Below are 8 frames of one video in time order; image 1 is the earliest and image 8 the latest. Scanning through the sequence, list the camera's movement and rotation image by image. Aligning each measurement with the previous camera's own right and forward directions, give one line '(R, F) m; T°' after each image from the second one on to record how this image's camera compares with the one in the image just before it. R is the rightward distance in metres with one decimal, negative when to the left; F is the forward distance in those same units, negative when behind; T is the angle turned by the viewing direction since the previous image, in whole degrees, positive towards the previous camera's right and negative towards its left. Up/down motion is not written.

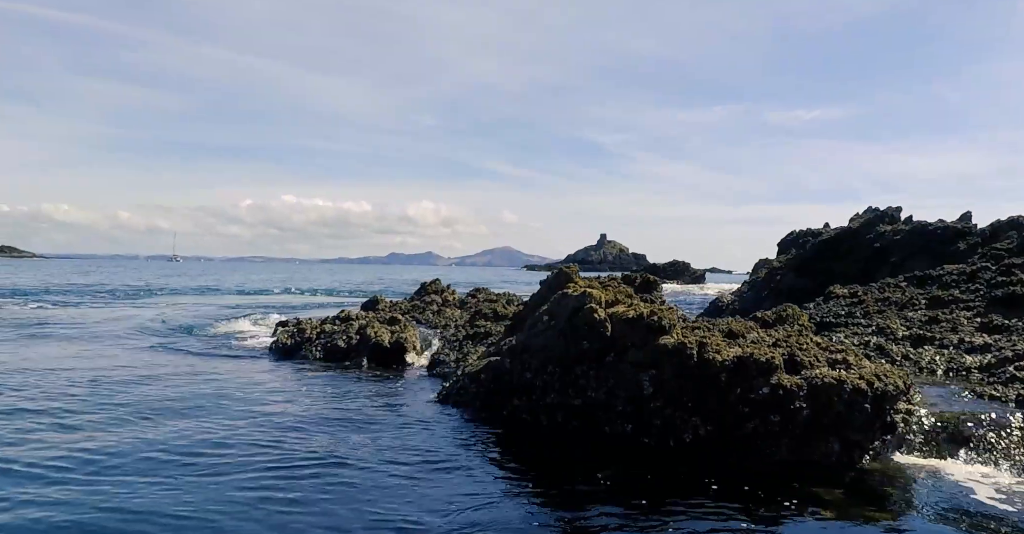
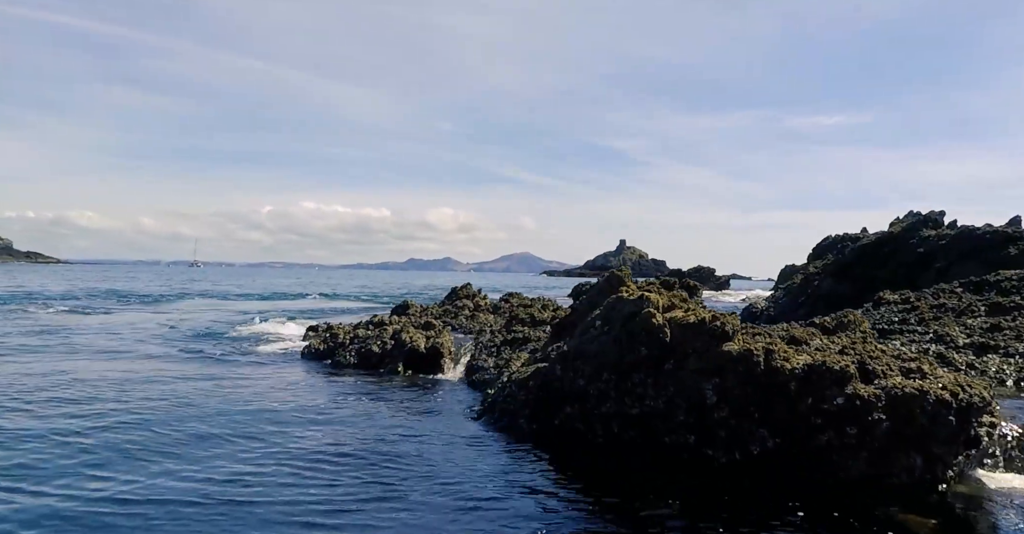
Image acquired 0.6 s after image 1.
(-0.5, +0.5) m; -1°
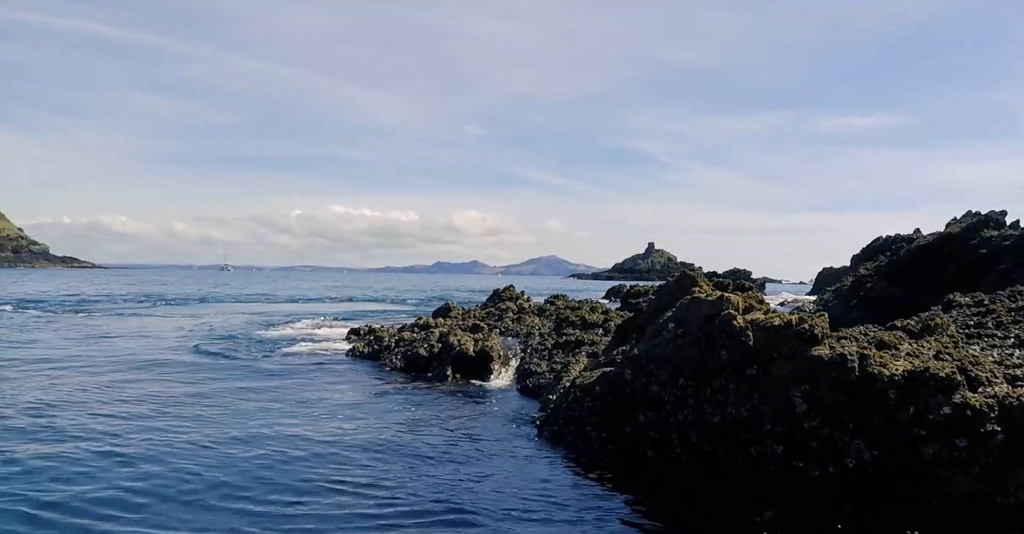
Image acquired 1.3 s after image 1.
(-0.6, +0.6) m; -2°
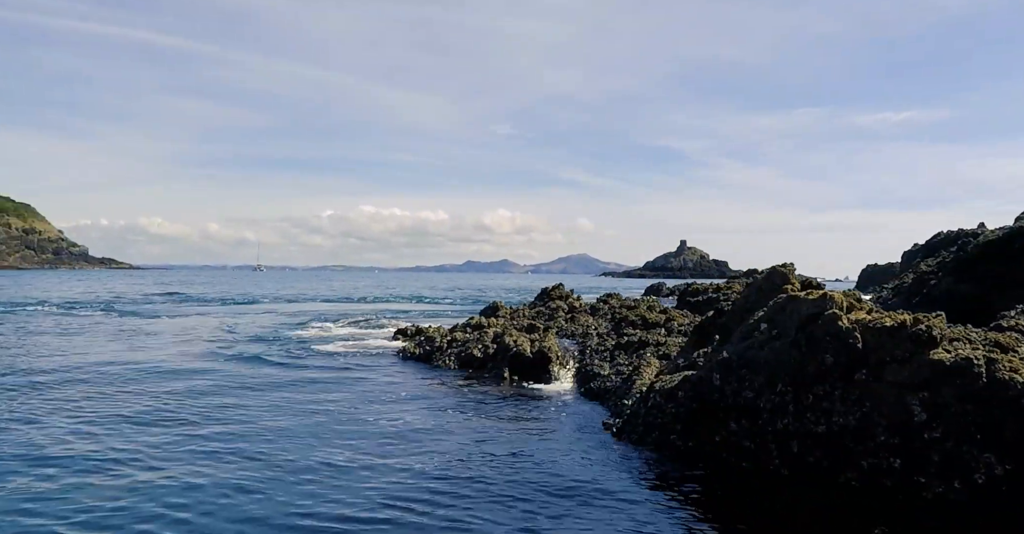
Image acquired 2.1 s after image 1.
(-0.7, +0.8) m; -2°
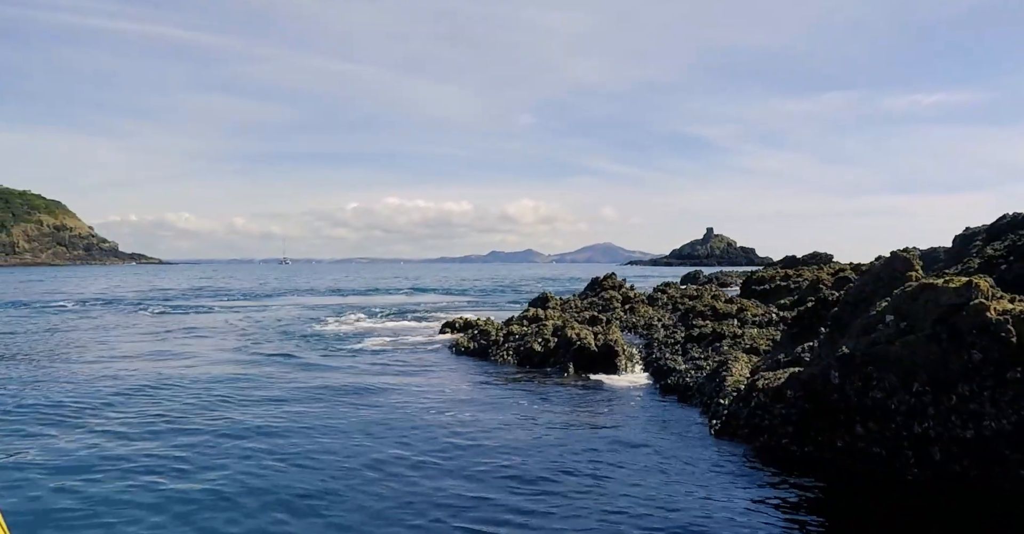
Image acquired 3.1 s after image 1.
(-0.9, +1.0) m; -2°
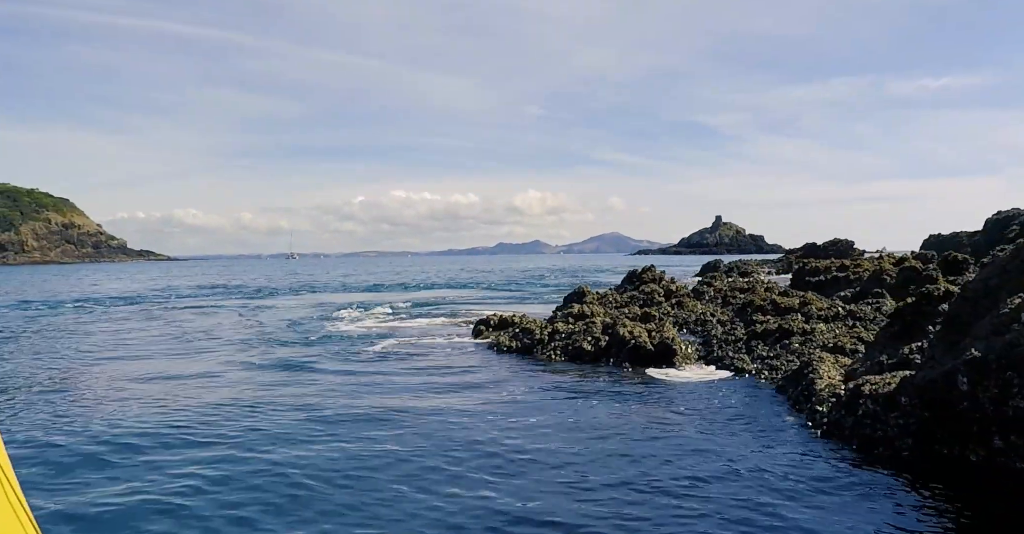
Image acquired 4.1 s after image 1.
(-0.9, +1.0) m; -1°
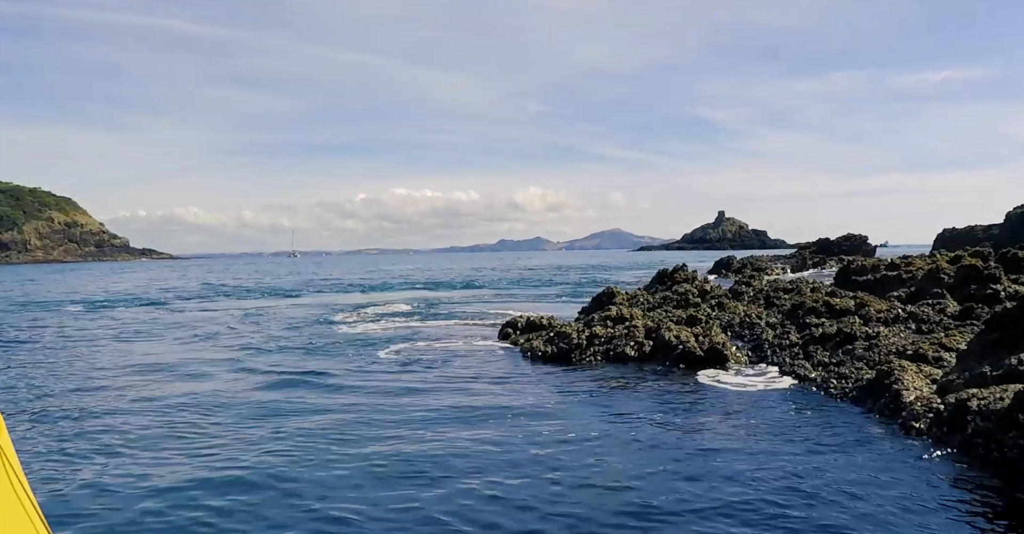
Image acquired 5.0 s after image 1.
(-0.8, +0.9) m; 0°
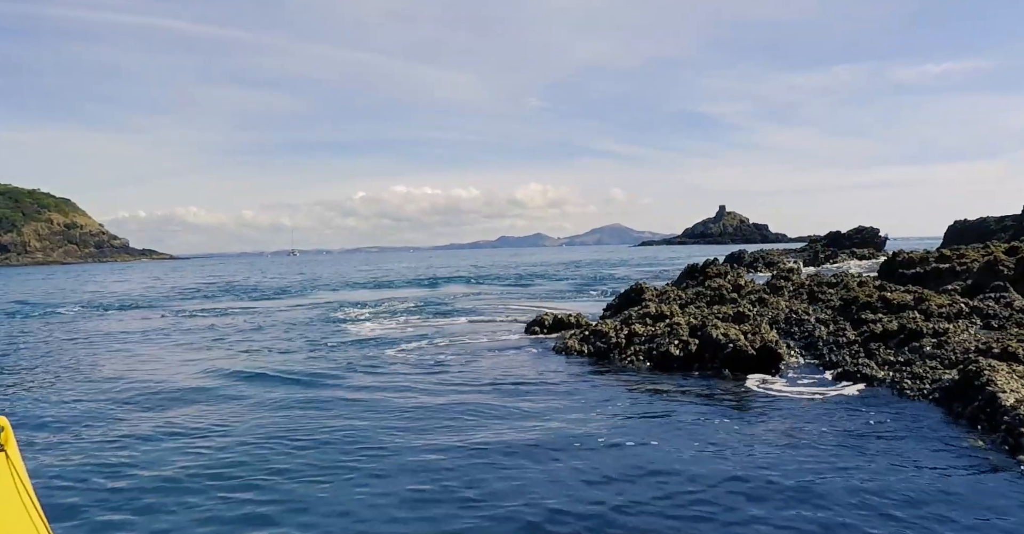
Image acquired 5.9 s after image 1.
(-0.8, +0.9) m; 0°
